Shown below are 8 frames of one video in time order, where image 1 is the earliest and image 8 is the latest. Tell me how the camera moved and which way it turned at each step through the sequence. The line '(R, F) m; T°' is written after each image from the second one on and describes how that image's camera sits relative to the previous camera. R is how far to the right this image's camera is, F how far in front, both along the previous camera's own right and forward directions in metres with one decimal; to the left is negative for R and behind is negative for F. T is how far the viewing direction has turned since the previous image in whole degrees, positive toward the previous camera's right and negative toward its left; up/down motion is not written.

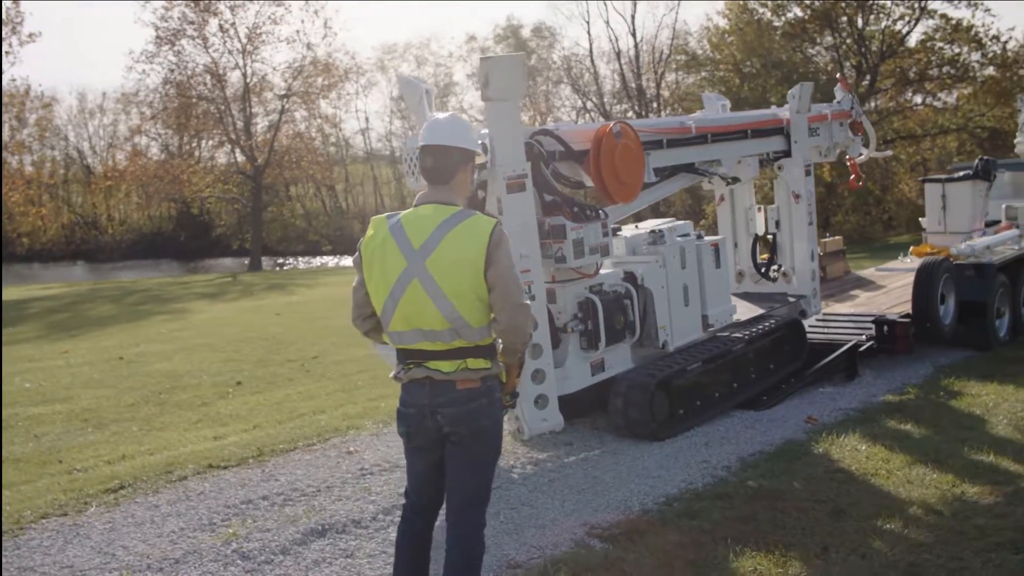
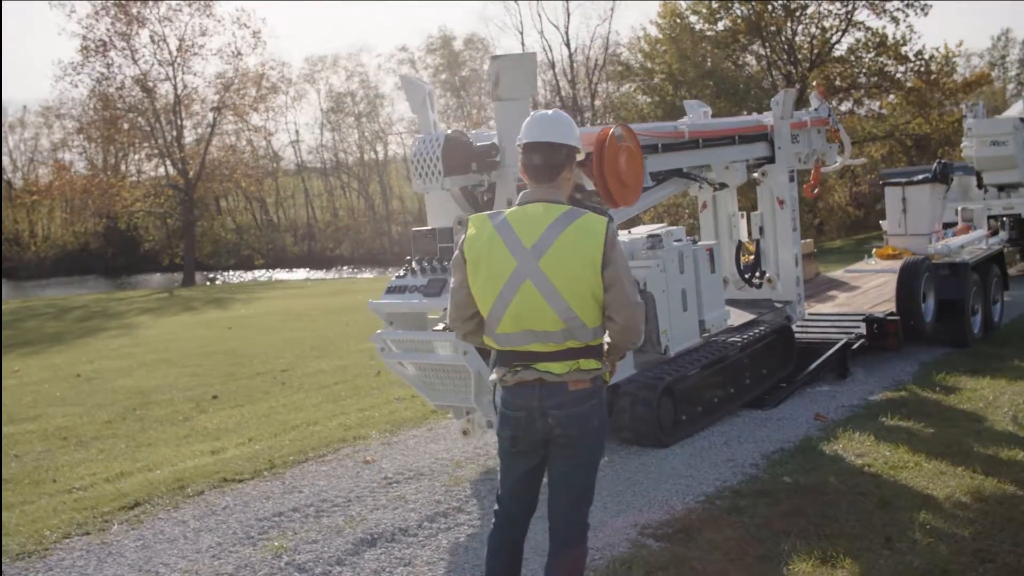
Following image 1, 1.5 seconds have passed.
(-0.6, +0.1) m; +4°
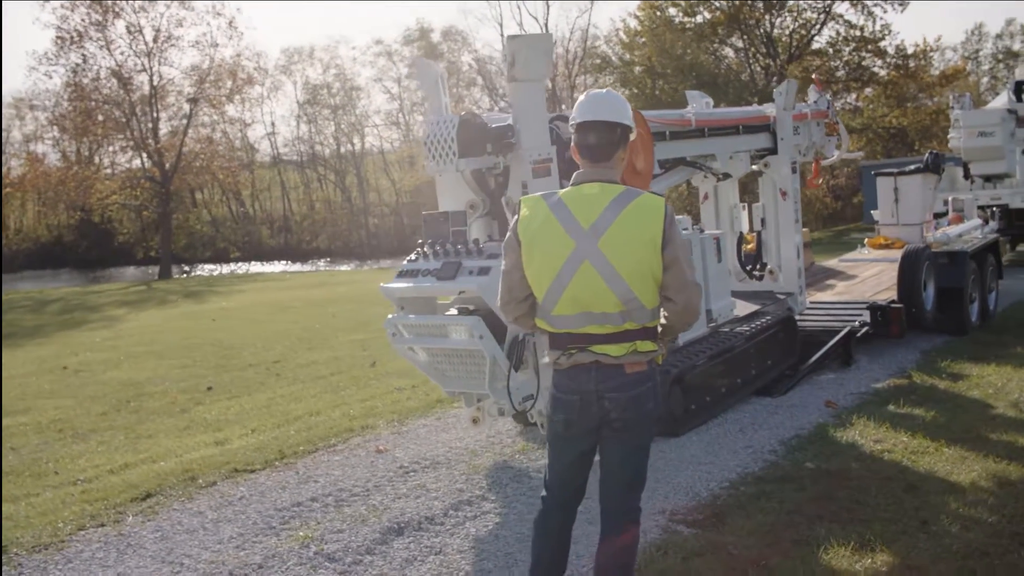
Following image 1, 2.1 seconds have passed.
(-0.3, +0.1) m; +1°
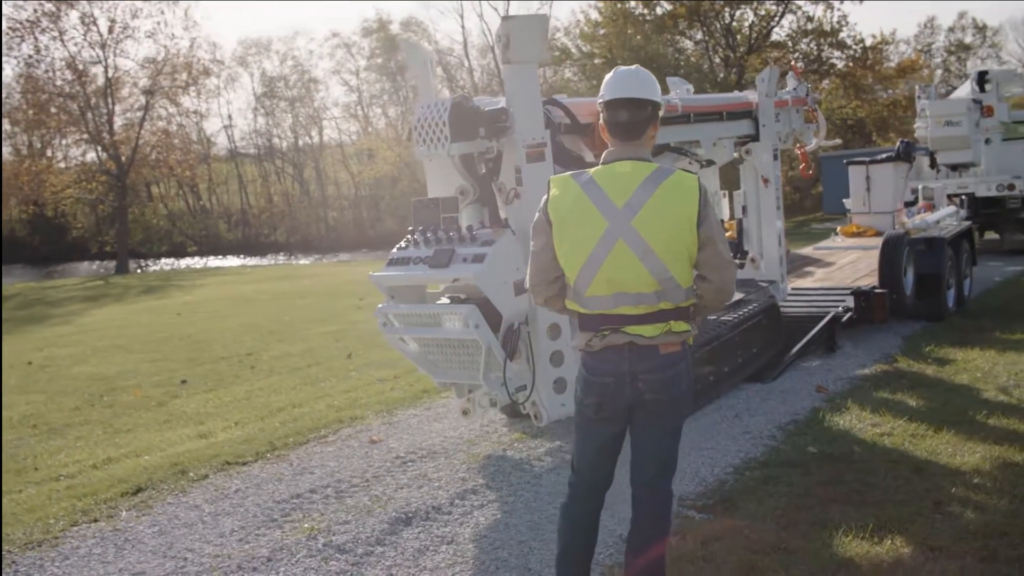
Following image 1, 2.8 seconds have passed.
(-0.2, +0.1) m; +2°
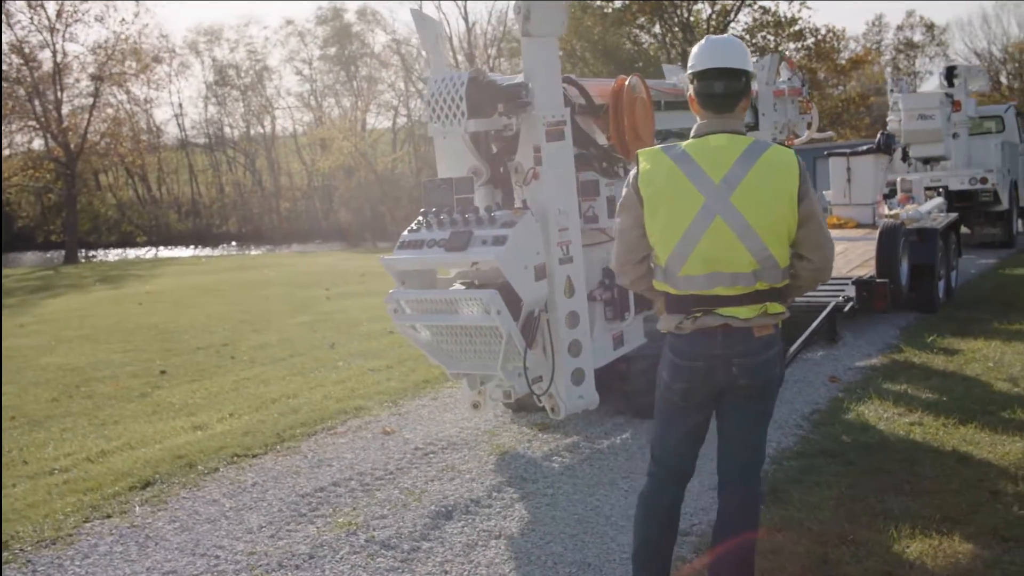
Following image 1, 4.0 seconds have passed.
(-0.4, +0.2) m; +3°
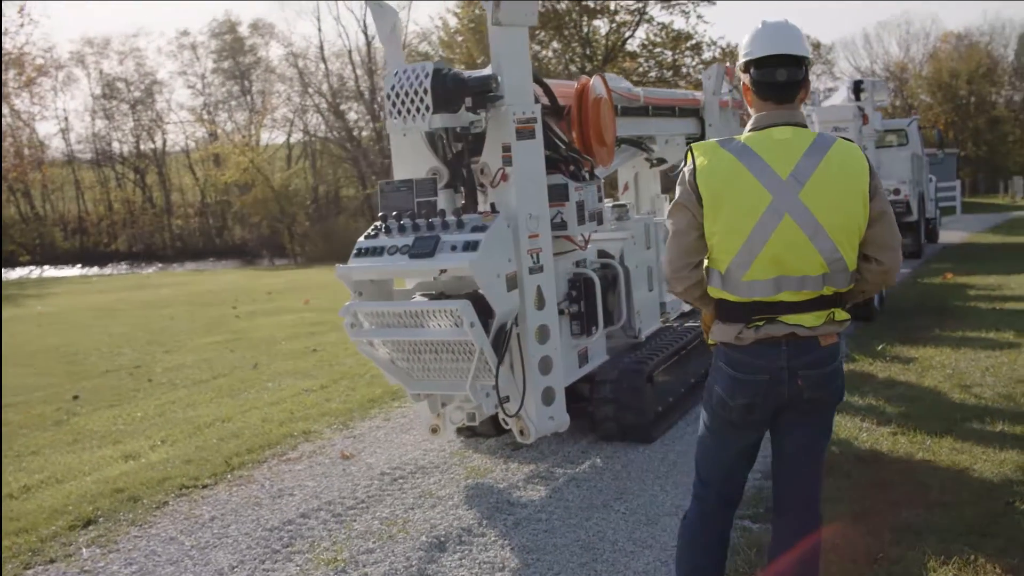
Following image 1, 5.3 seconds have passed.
(-0.4, +0.4) m; +6°
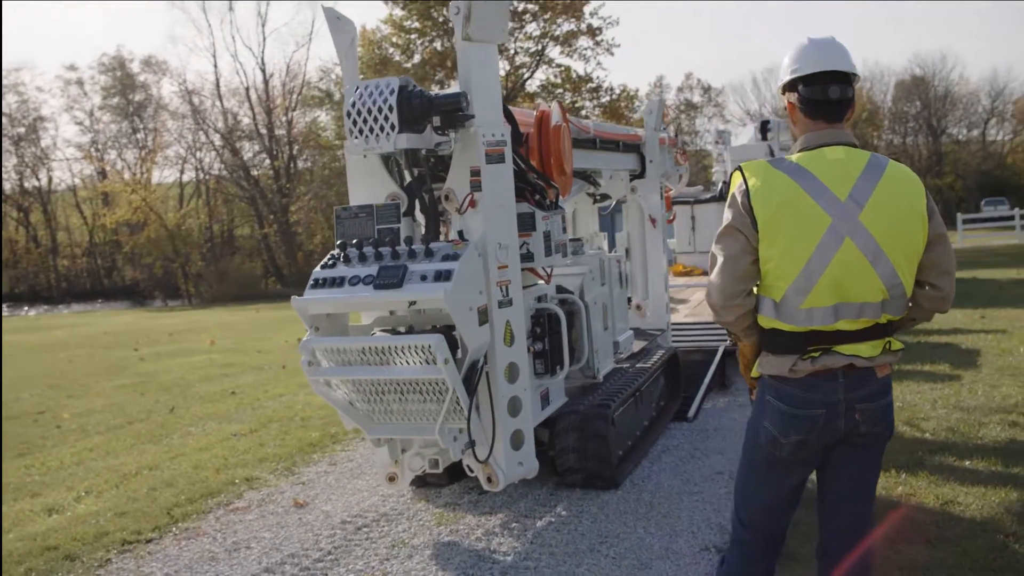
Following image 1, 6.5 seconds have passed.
(-0.4, +0.3) m; +6°
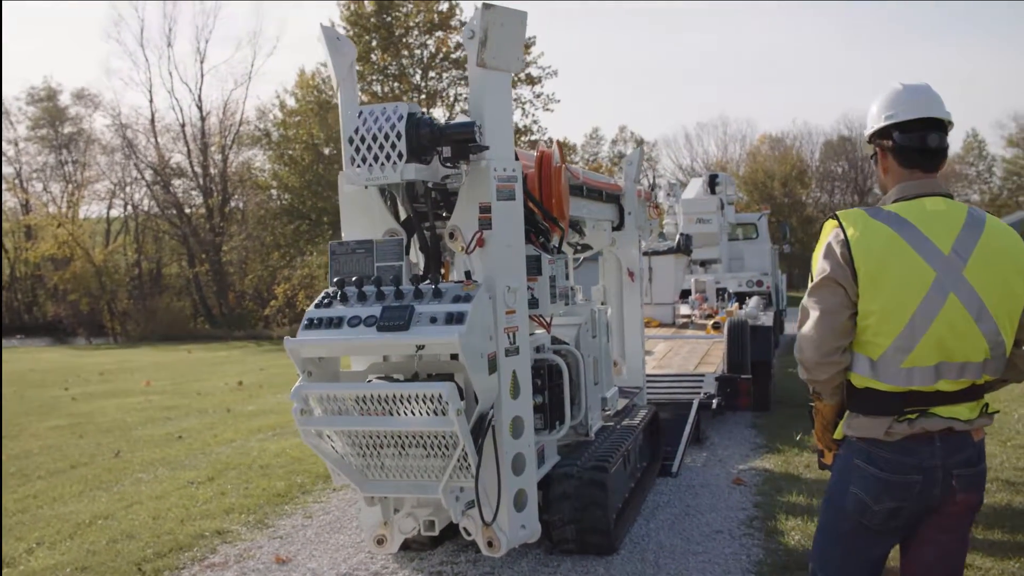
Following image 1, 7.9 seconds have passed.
(-0.4, +0.2) m; +4°
